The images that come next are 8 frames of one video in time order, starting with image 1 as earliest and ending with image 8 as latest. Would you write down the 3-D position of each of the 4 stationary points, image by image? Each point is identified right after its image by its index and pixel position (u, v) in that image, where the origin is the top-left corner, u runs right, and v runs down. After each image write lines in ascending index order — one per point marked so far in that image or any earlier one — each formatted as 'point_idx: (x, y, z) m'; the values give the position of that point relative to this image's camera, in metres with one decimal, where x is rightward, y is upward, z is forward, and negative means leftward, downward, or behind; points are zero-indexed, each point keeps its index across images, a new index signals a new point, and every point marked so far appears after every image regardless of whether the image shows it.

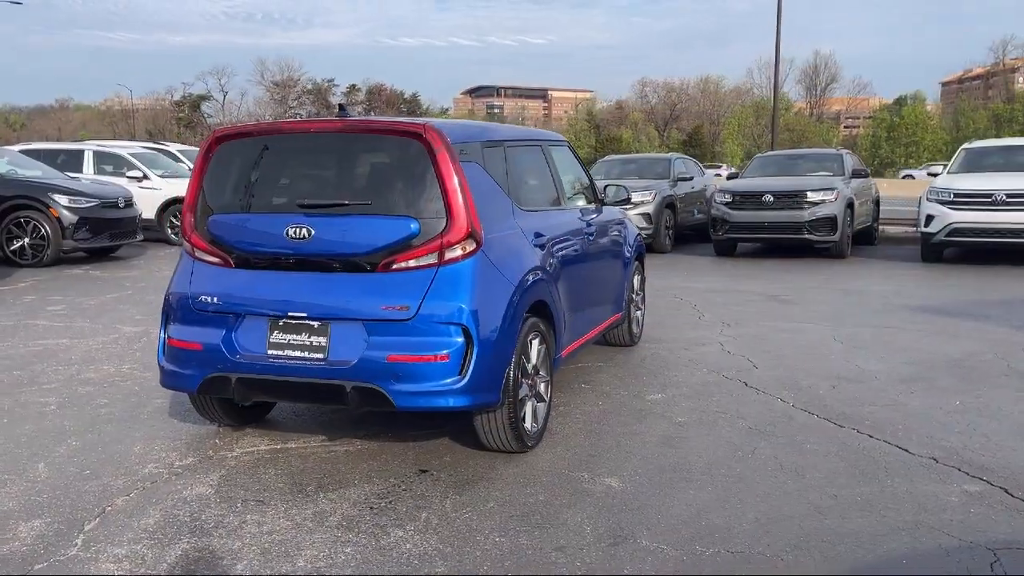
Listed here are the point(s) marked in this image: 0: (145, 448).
0: (-2.2, -0.9, +5.1) m
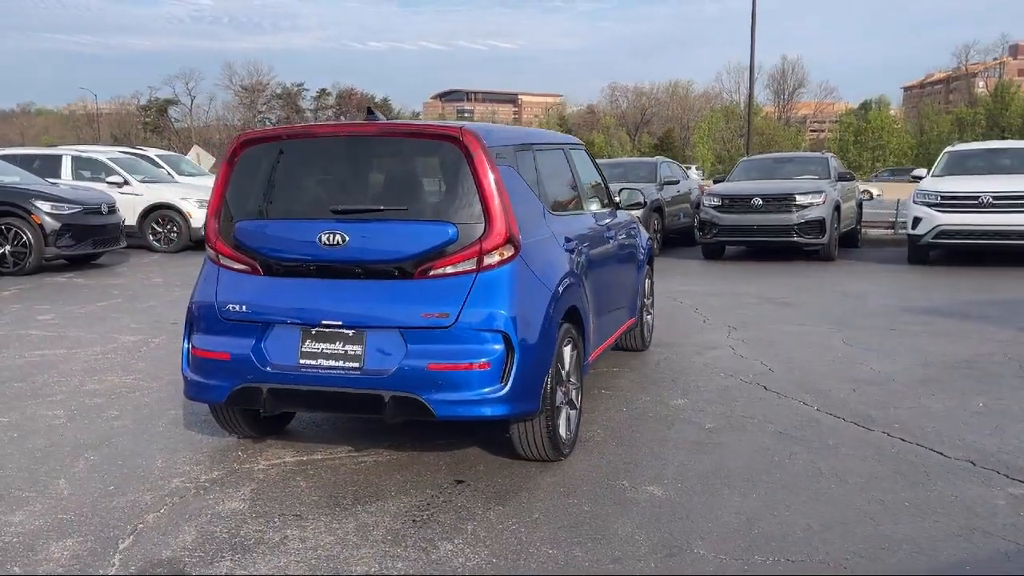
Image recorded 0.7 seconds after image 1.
0: (-2.0, -1.0, +4.9) m
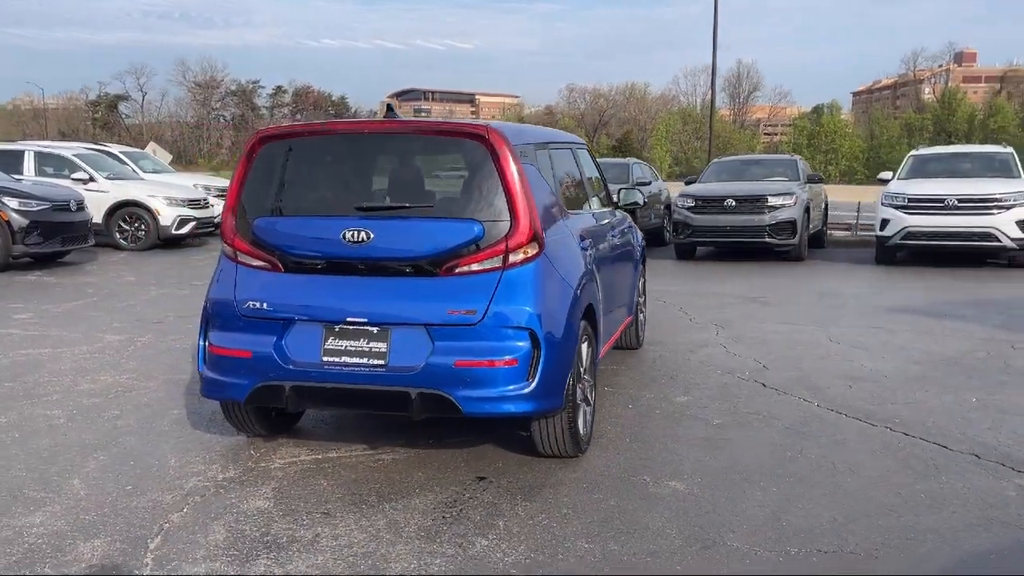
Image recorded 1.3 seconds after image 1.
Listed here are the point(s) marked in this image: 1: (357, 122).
0: (-1.9, -1.0, +4.9) m
1: (-0.8, +0.9, +4.7) m
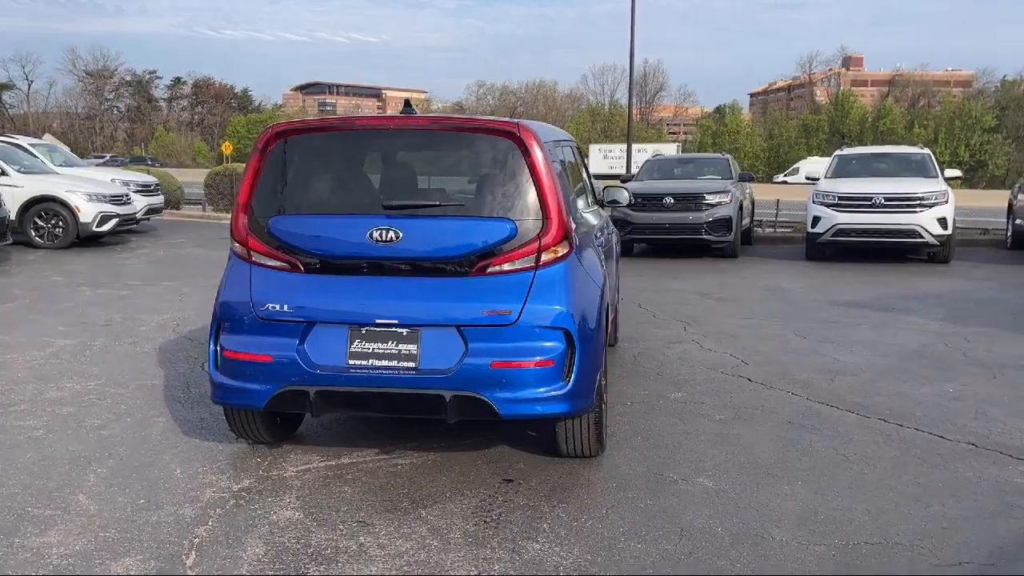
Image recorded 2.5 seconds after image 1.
0: (-1.7, -1.0, +4.6) m
1: (-0.7, +0.9, +4.6) m
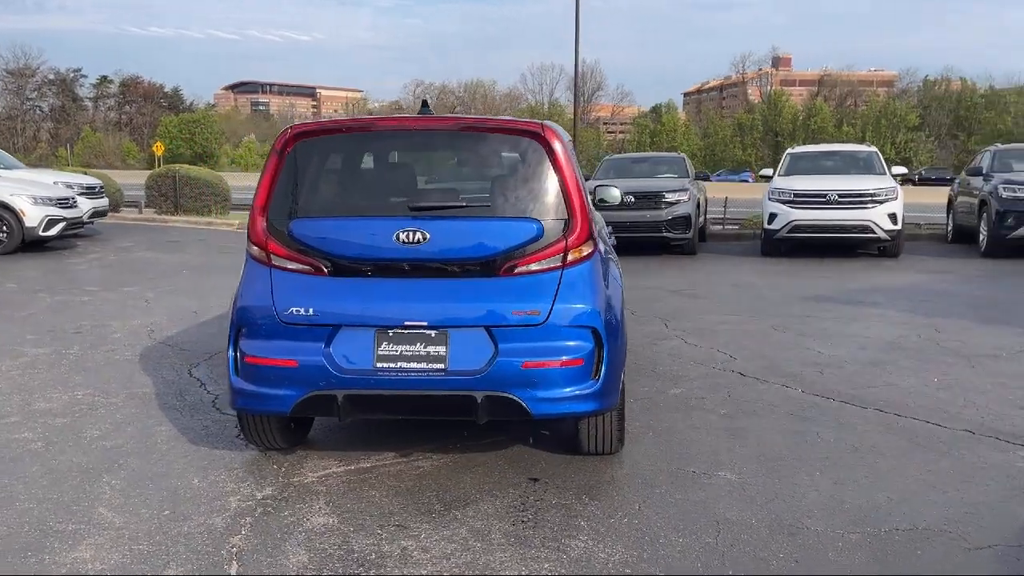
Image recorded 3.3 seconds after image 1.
0: (-1.6, -1.0, +4.5) m
1: (-0.6, +0.9, +4.5) m
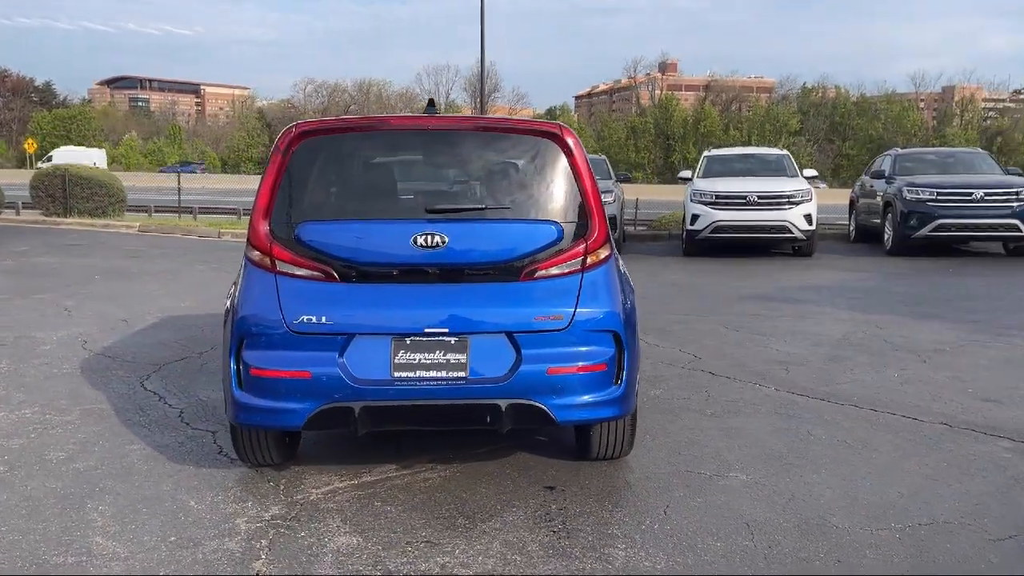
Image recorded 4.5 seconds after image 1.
0: (-1.5, -1.1, +4.2) m
1: (-0.5, +0.9, +4.4) m
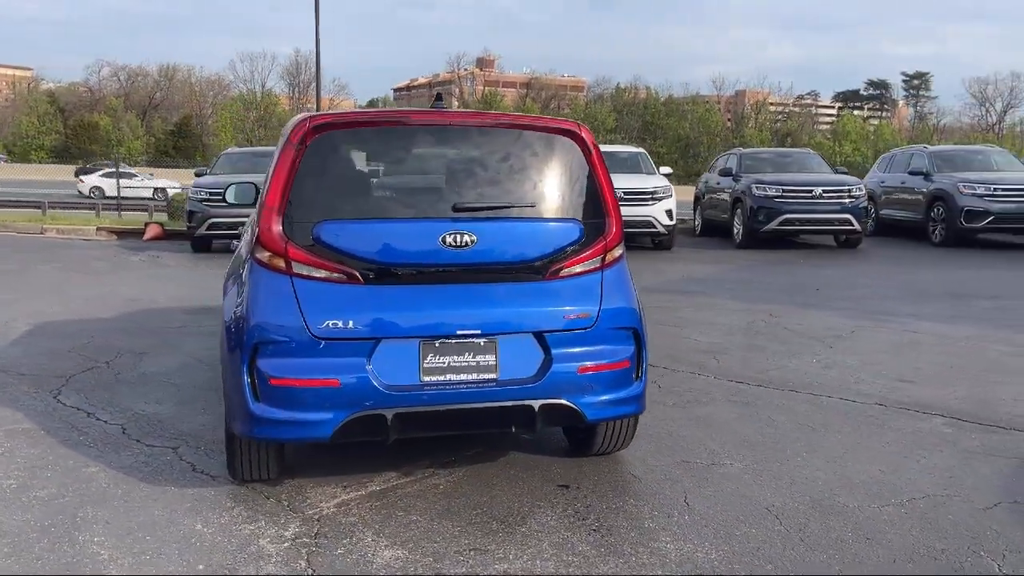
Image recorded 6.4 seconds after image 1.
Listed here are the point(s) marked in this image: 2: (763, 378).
0: (-1.4, -1.1, +3.9) m
1: (-0.4, +0.9, +4.2) m
2: (+2.0, -0.7, +6.8) m
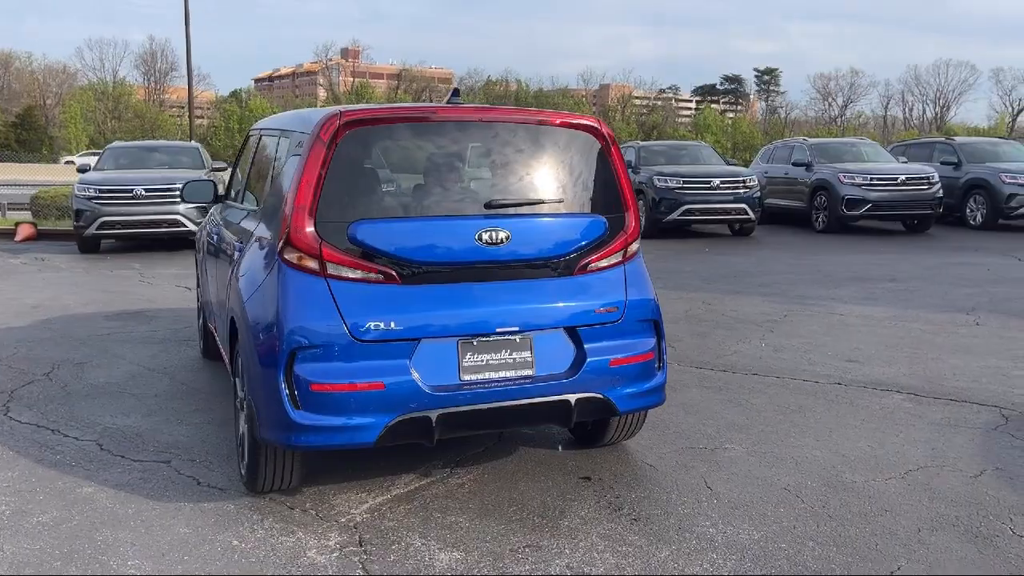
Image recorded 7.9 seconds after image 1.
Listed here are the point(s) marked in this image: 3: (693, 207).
0: (-1.1, -1.1, +3.7) m
1: (-0.3, +0.9, +4.2) m
2: (+1.7, -0.6, +7.1) m
3: (+3.9, +1.8, +18.7) m
